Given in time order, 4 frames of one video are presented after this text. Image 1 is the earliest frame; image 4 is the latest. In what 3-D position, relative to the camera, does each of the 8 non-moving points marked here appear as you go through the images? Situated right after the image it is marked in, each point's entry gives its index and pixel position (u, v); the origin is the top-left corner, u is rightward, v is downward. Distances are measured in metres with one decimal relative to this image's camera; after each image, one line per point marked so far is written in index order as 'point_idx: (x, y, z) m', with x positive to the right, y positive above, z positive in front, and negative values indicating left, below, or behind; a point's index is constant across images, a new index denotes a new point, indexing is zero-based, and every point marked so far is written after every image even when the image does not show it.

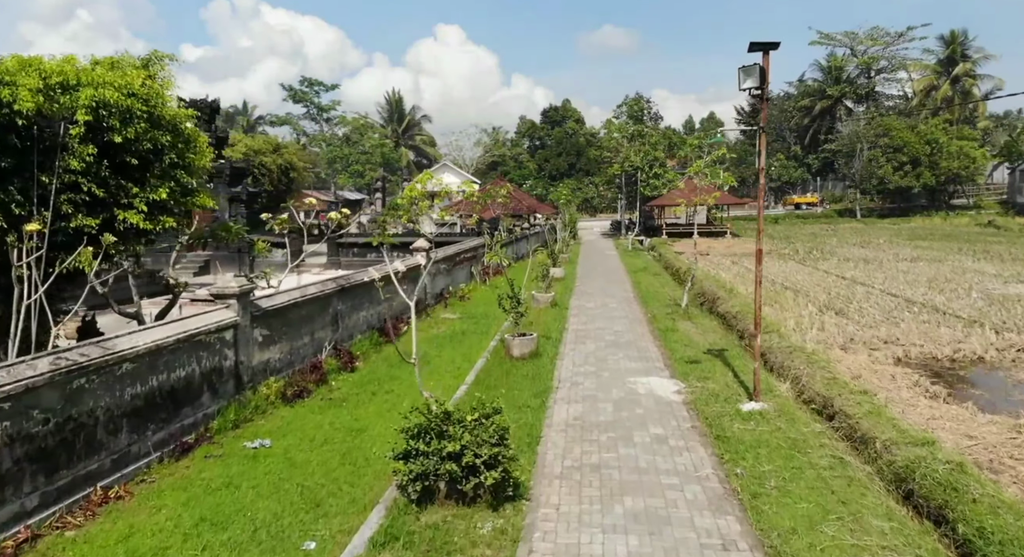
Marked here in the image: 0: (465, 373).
0: (-0.6, -1.3, +9.3) m
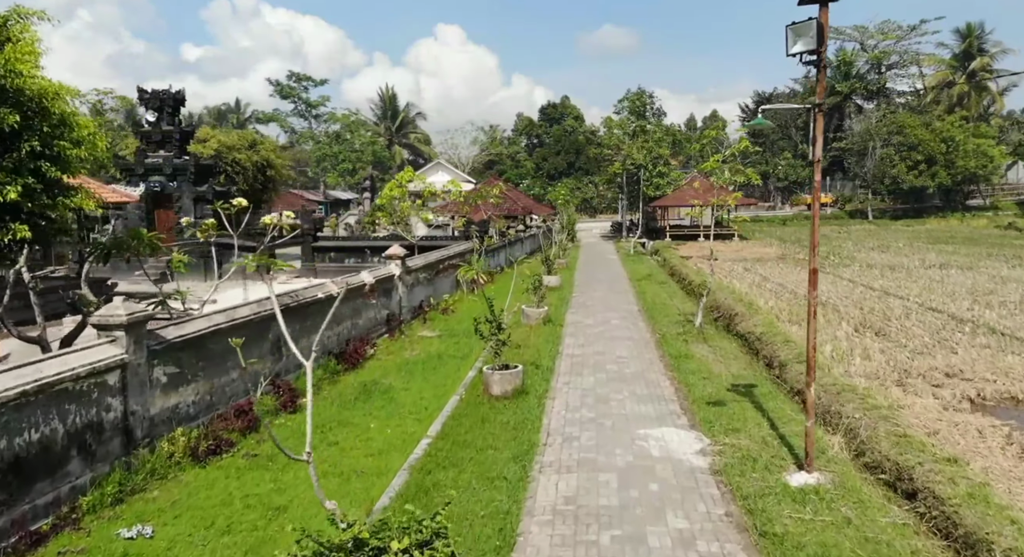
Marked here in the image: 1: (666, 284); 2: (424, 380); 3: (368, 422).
0: (-0.8, -1.5, +7.5) m
1: (+3.7, -0.1, +17.0) m
2: (-1.2, -1.3, +9.1) m
3: (-1.5, -1.5, +7.4) m
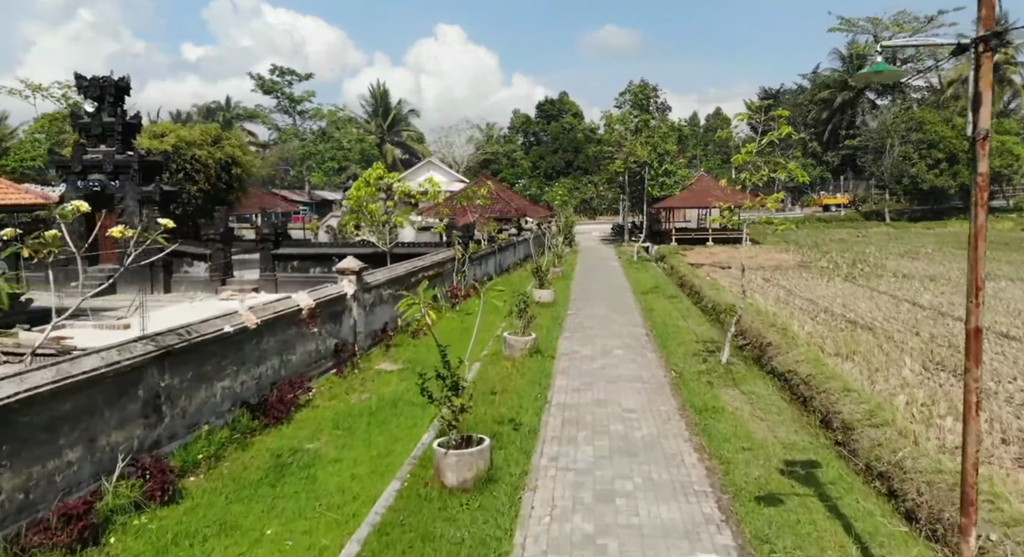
0: (-1.1, -1.8, +5.2) m
1: (+3.5, -0.4, +14.7) m
2: (-1.5, -1.6, +6.8) m
3: (-1.8, -1.8, +5.1) m
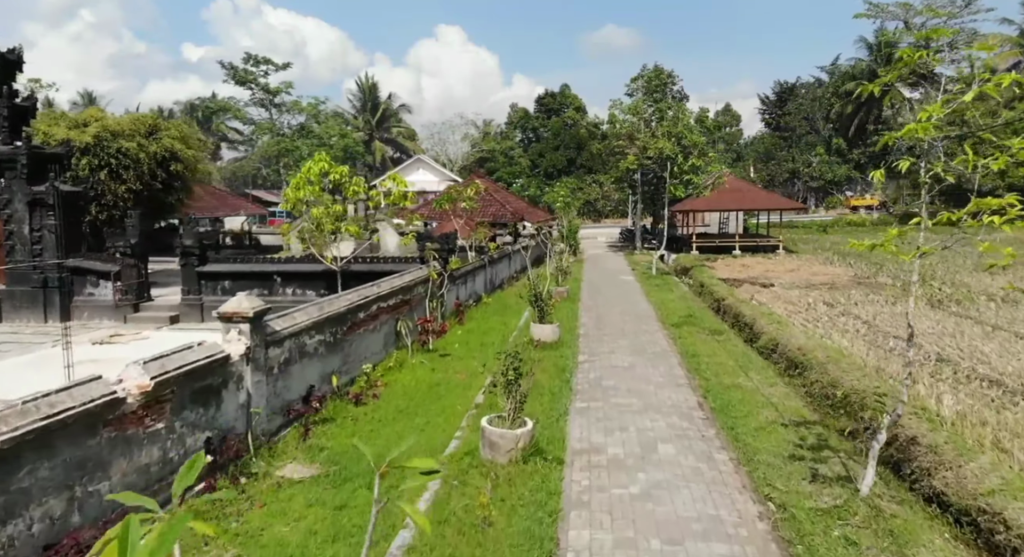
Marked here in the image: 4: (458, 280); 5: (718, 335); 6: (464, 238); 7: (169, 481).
0: (-1.3, -2.2, +1.6) m
1: (+3.3, -0.9, +11.0) m
2: (-1.6, -2.1, +3.2) m
3: (-2.0, -2.3, +1.5) m
4: (-1.1, 0.0, +13.8) m
5: (+3.3, -0.9, +10.9) m
6: (-1.1, +1.0, +16.7) m
7: (-2.6, -1.6, +5.3) m
